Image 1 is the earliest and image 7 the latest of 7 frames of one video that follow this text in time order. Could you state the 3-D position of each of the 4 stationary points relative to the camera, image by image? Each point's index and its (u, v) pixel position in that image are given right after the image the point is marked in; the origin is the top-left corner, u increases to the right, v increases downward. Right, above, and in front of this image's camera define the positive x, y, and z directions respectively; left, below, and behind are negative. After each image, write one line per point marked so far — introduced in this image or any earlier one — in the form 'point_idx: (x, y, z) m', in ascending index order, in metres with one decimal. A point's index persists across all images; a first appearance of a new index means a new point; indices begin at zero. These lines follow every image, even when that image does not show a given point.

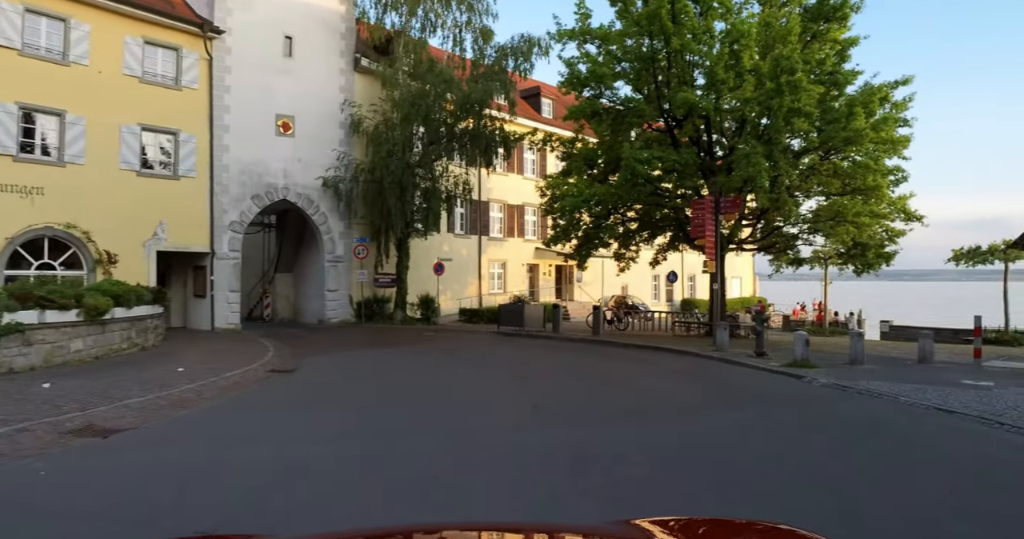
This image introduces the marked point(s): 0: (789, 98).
0: (+8.1, +5.1, +19.5) m
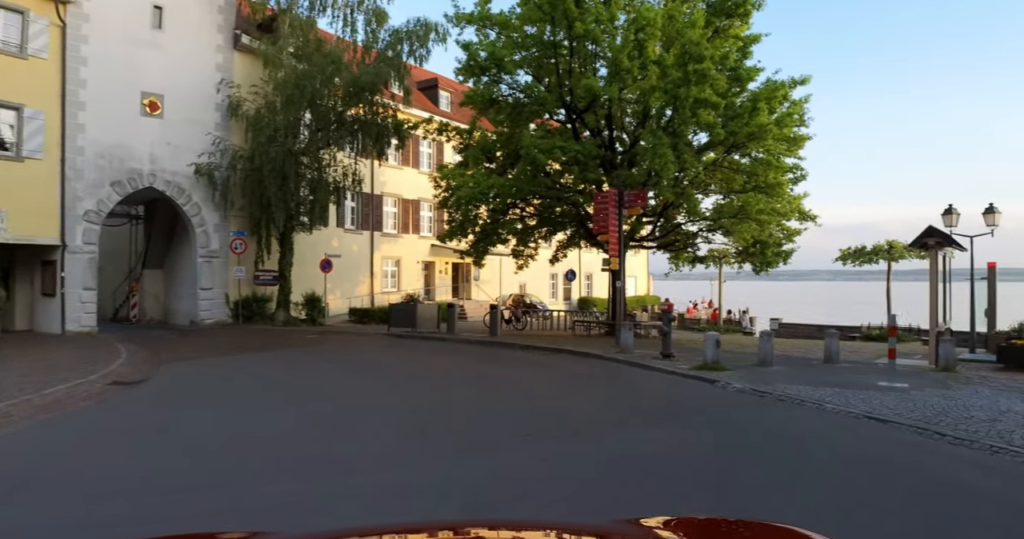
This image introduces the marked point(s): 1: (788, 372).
0: (+5.2, +5.1, +18.7) m
1: (+5.9, -2.2, +14.1) m
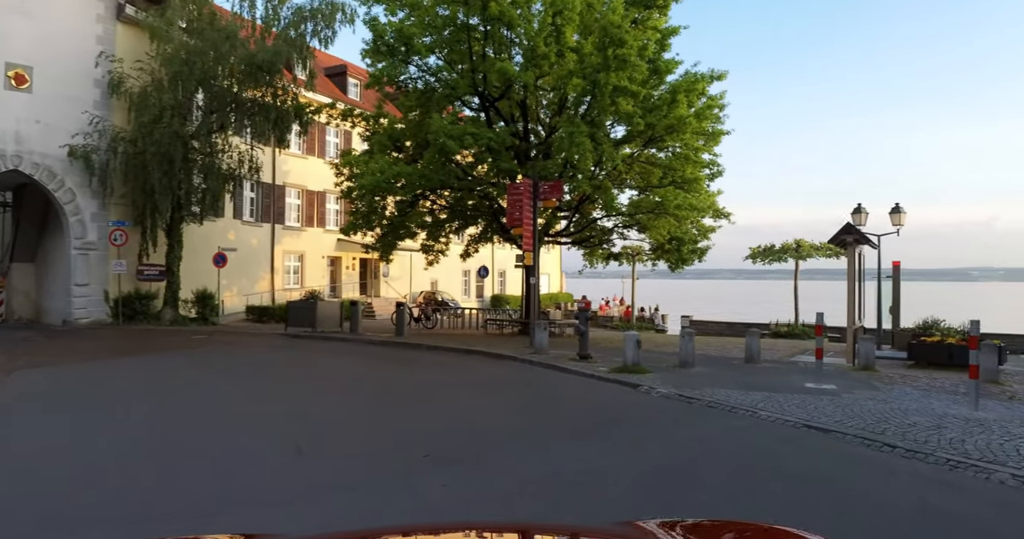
0: (+2.8, +5.3, +17.8) m
1: (+4.0, -2.1, +13.4) m
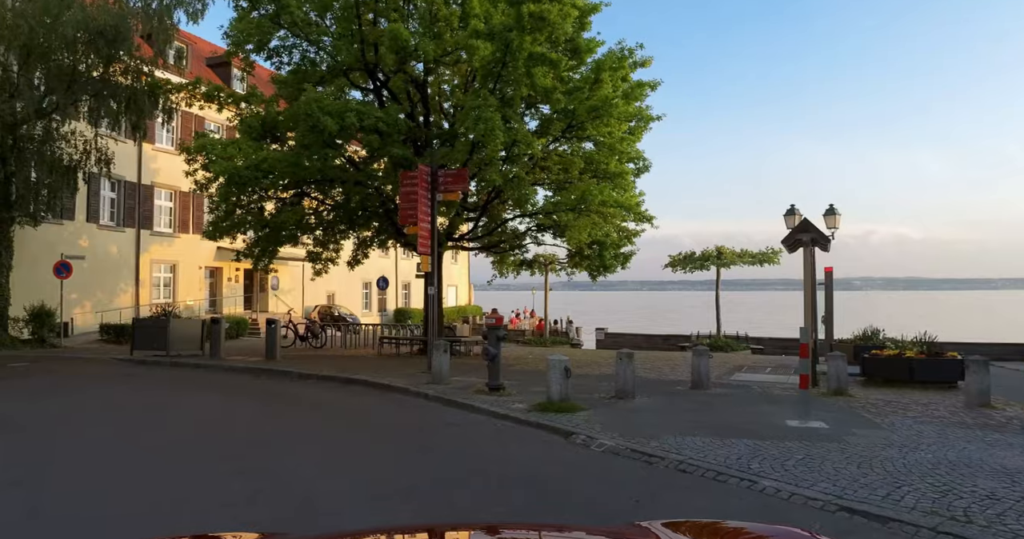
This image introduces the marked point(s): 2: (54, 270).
0: (+0.4, +5.1, +14.8) m
1: (+2.3, -2.2, +10.5) m
2: (-13.6, 0.0, +19.7) m
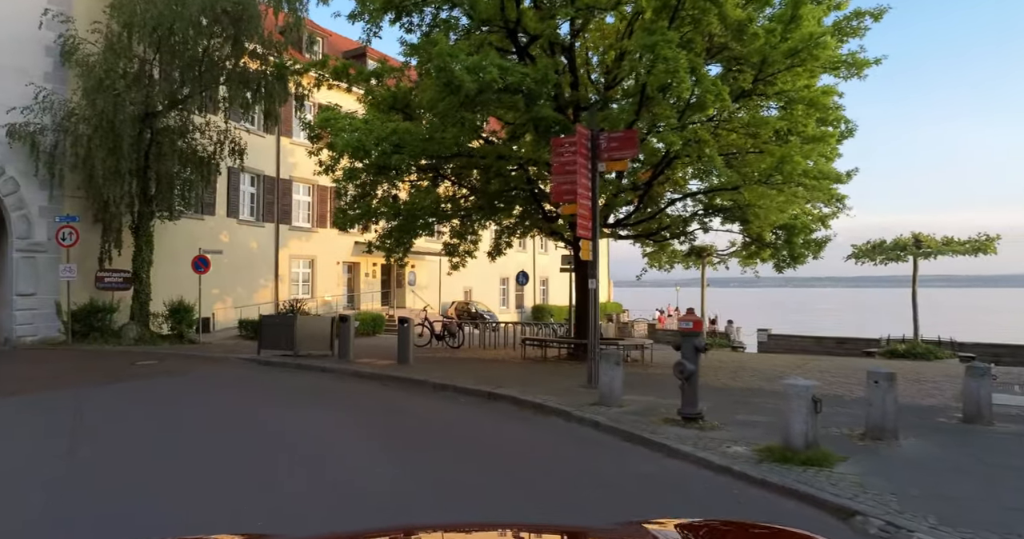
0: (+3.5, +5.3, +11.6) m
1: (+4.6, -2.0, +7.0) m
2: (-9.3, +0.1, +19.1) m
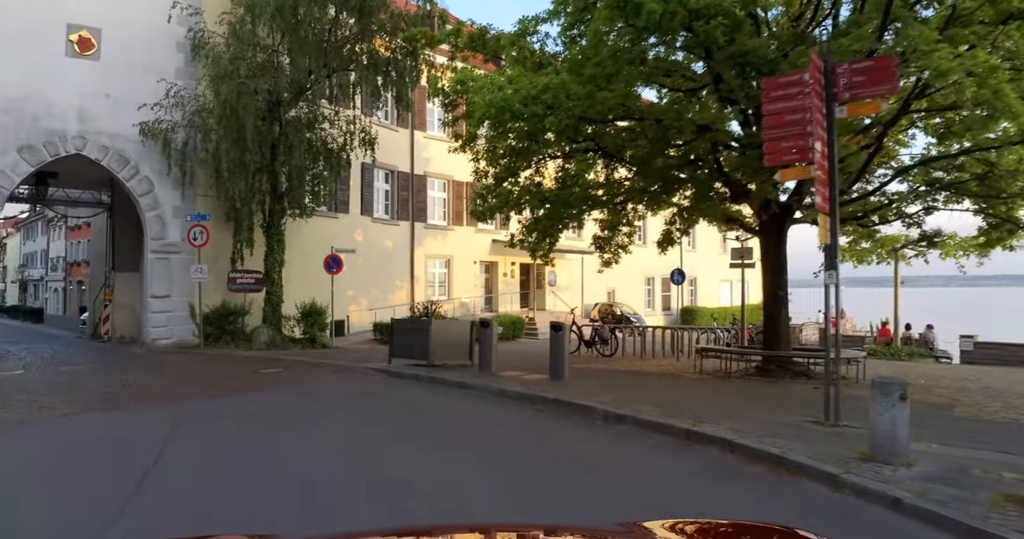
0: (+5.9, +5.5, +8.0) m
1: (+6.1, -1.8, +3.3) m
2: (-5.1, +0.1, +17.9) m
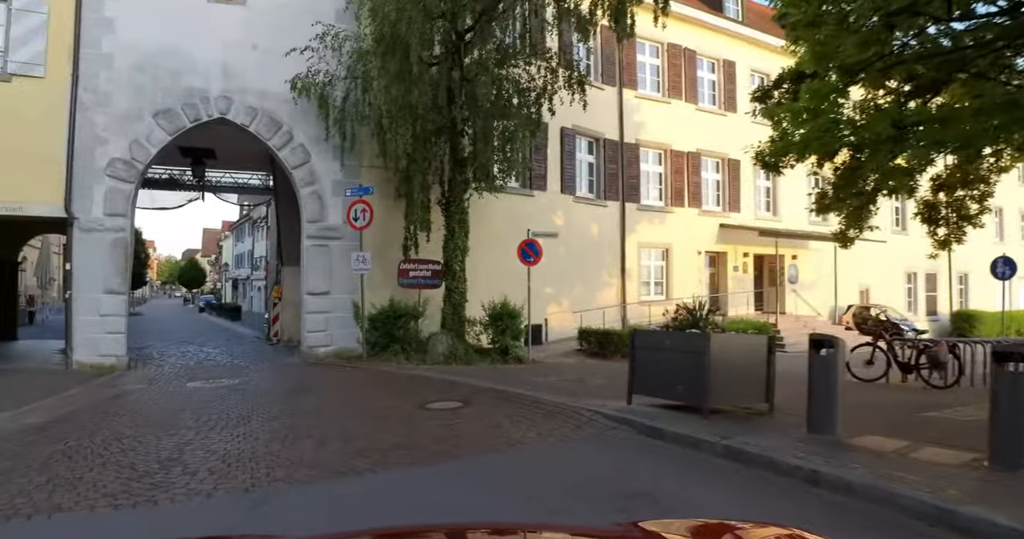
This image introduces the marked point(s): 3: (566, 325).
0: (+7.9, +5.8, +1.2) m
1: (+6.8, -1.5, -3.4) m
2: (+0.1, +0.3, +13.7) m
3: (+1.9, -1.9, +21.7) m
